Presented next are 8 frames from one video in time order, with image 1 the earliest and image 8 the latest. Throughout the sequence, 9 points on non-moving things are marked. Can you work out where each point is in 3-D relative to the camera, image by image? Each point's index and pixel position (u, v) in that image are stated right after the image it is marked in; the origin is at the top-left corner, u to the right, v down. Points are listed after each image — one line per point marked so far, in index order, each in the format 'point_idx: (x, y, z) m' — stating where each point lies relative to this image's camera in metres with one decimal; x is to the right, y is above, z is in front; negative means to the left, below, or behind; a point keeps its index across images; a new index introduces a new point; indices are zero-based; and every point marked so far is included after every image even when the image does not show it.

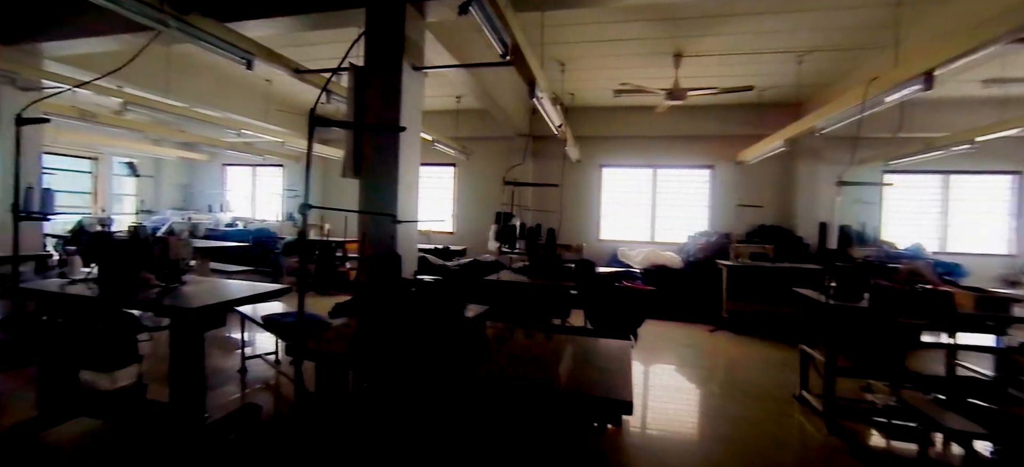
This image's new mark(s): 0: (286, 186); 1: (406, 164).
0: (-5.5, +1.2, +9.5) m
1: (-1.0, +0.7, +3.7) m
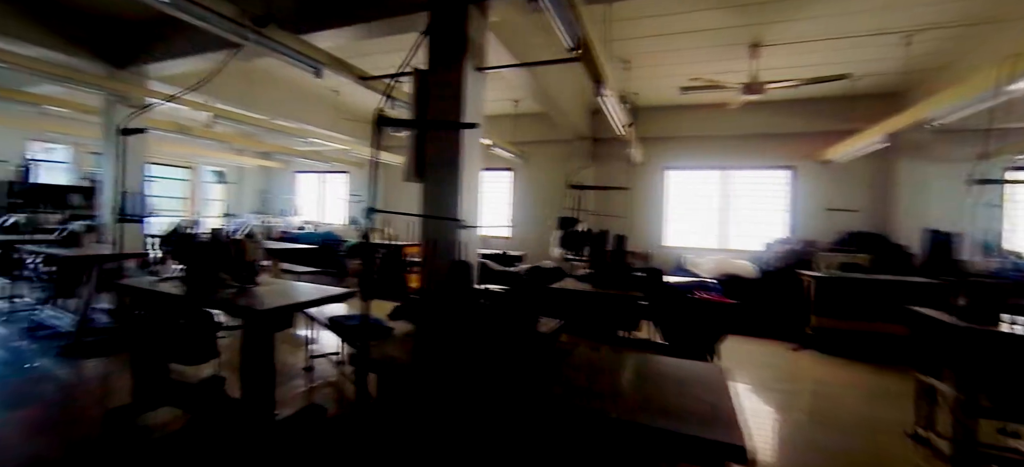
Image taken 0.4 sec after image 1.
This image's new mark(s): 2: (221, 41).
0: (-4.1, +1.1, +9.9) m
1: (-0.4, +0.6, +3.6) m
2: (-3.1, +2.0, +3.9) m
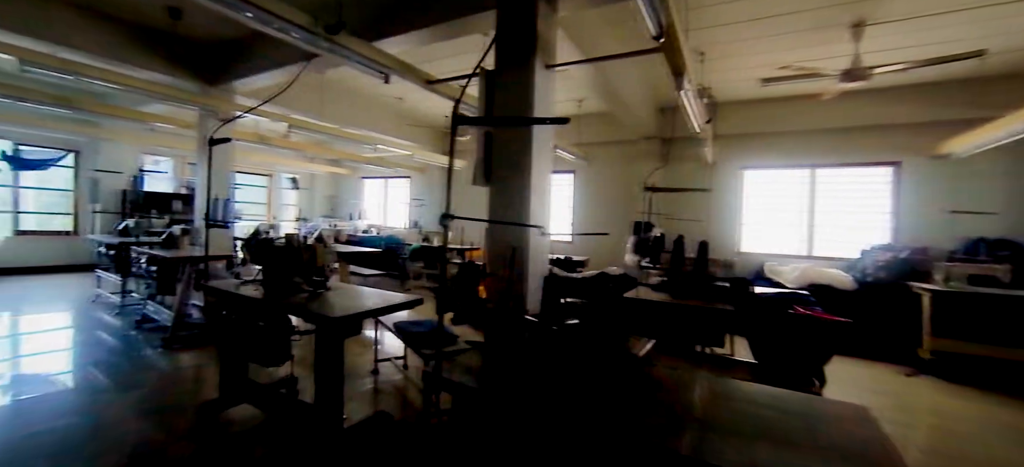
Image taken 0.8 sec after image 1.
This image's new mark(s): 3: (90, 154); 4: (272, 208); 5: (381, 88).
0: (-2.6, +1.0, +10.2) m
1: (+0.2, +0.6, +3.4) m
2: (-2.4, +1.9, +4.1) m
3: (-8.0, +1.5, +7.2) m
4: (-6.9, +0.7, +10.8) m
5: (-2.2, +2.4, +6.3) m
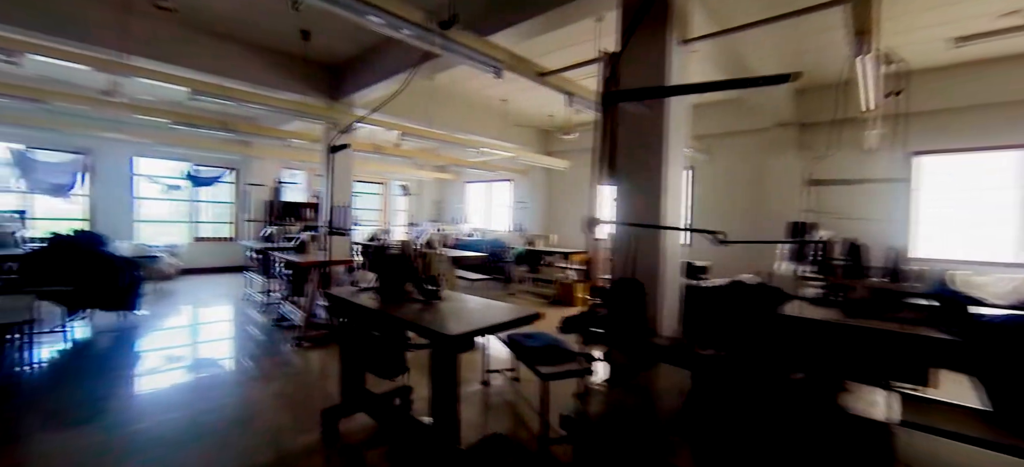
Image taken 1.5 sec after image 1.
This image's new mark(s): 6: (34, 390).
0: (0.0, +0.9, +10.1) m
1: (+1.2, +0.5, +2.8) m
2: (-1.2, +1.9, +4.1) m
3: (-5.9, +1.4, +8.4) m
4: (-3.9, +0.6, +11.7) m
5: (-0.4, +2.4, +6.2) m
6: (-4.0, -1.2, +3.2) m
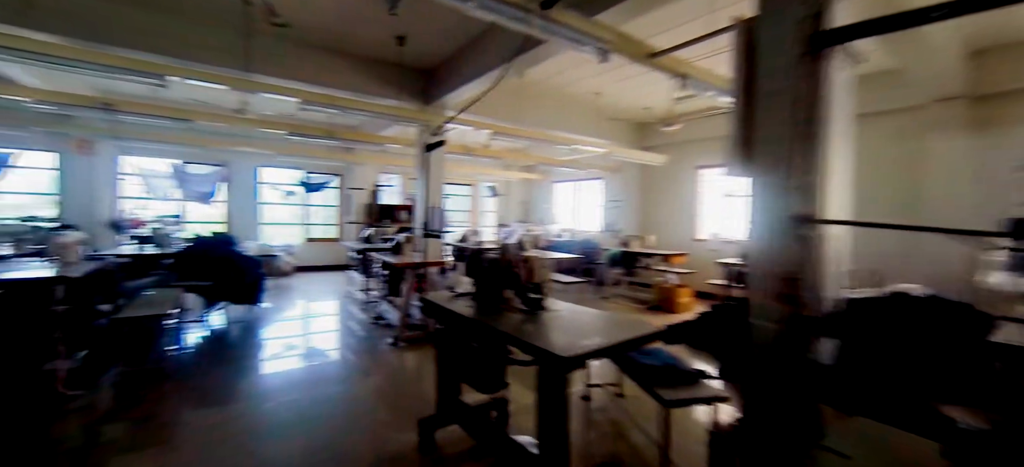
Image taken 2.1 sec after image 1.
0: (+2.2, +0.9, +9.5) m
1: (+1.9, +0.5, +2.1) m
2: (-0.1, +1.9, +3.9) m
3: (-4.0, +1.4, +9.1) m
4: (-1.3, +0.6, +11.9) m
5: (+1.0, +2.3, +5.8) m
6: (-3.1, -1.2, +3.6) m
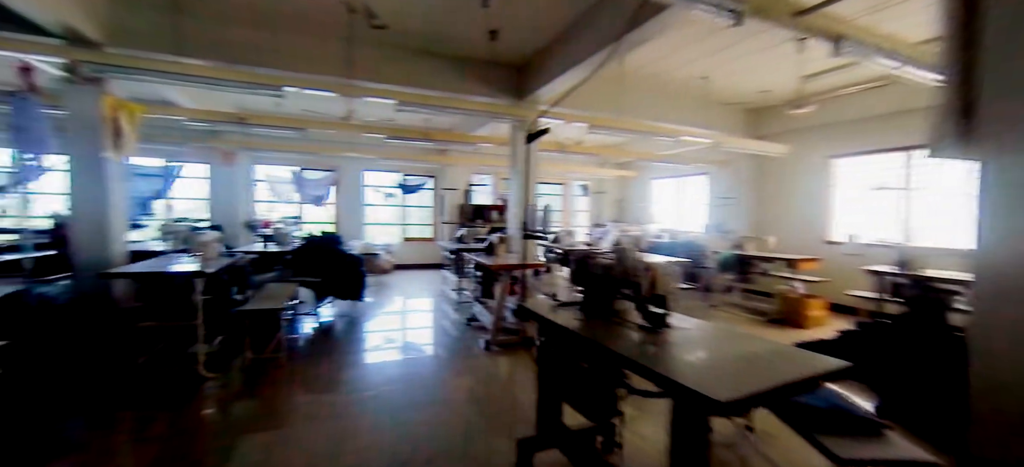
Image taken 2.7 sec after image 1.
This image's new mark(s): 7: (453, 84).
0: (+4.4, +0.9, +8.4) m
1: (+2.4, +0.5, +1.3) m
2: (+0.8, +1.9, +3.5) m
3: (-1.7, +1.4, +9.4) m
4: (+1.4, +0.6, +11.6) m
5: (+2.4, +2.3, +5.1) m
6: (-2.2, -1.2, +3.8) m
7: (-0.7, +1.8, +4.4) m
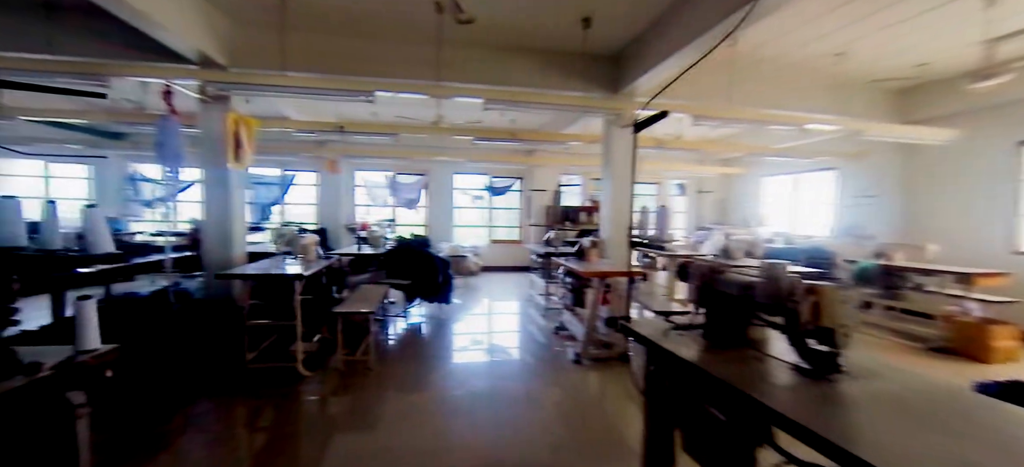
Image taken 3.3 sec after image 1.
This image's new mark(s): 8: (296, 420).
0: (+6.2, +0.8, +6.9) m
1: (+2.7, +0.5, +0.5) m
2: (+1.6, +1.8, +2.9) m
3: (+0.4, +1.3, +9.3) m
4: (+4.0, +0.5, +10.6) m
5: (+3.5, +2.3, +4.2) m
6: (-1.3, -1.3, +3.9) m
7: (+0.3, +1.7, +4.2) m
8: (-1.4, -1.2, +2.5) m
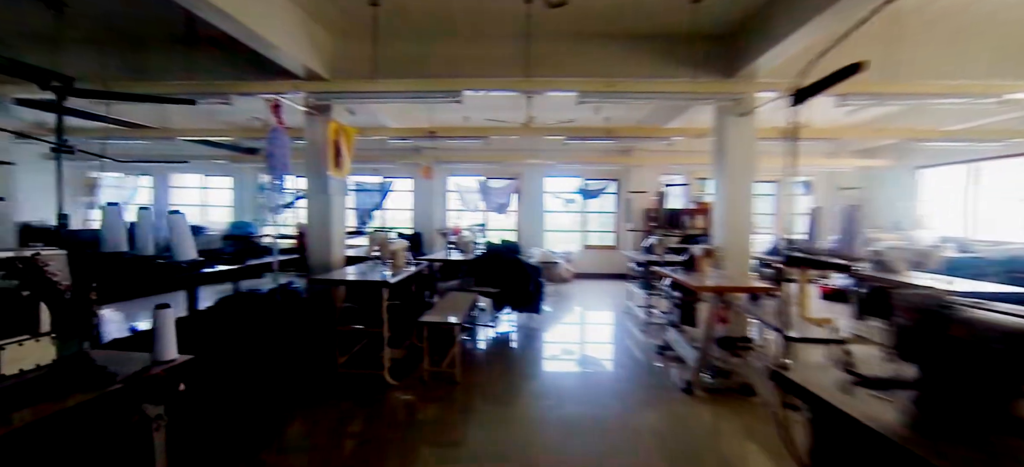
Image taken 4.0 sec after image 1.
0: (+7.6, +0.7, +4.9) m
1: (+2.6, +0.4, -0.5) m
2: (+2.2, +1.8, +2.2) m
3: (+2.6, +1.2, +8.6) m
4: (+6.4, +0.3, +9.1) m
5: (+4.3, +2.2, +2.9) m
6: (-0.3, -1.3, +3.8) m
7: (+1.3, +1.7, +3.7) m
8: (-0.8, -1.3, +2.4) m
